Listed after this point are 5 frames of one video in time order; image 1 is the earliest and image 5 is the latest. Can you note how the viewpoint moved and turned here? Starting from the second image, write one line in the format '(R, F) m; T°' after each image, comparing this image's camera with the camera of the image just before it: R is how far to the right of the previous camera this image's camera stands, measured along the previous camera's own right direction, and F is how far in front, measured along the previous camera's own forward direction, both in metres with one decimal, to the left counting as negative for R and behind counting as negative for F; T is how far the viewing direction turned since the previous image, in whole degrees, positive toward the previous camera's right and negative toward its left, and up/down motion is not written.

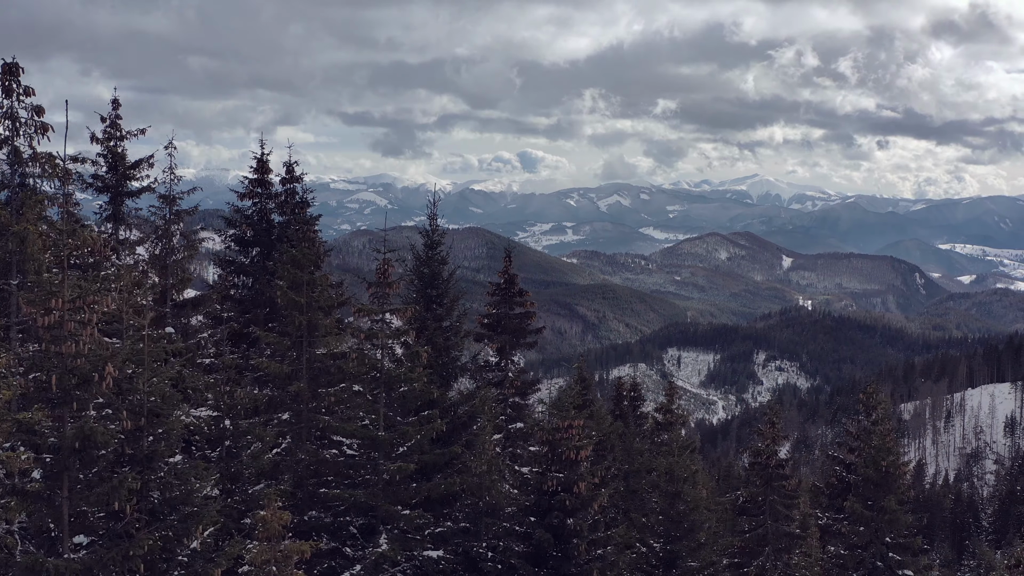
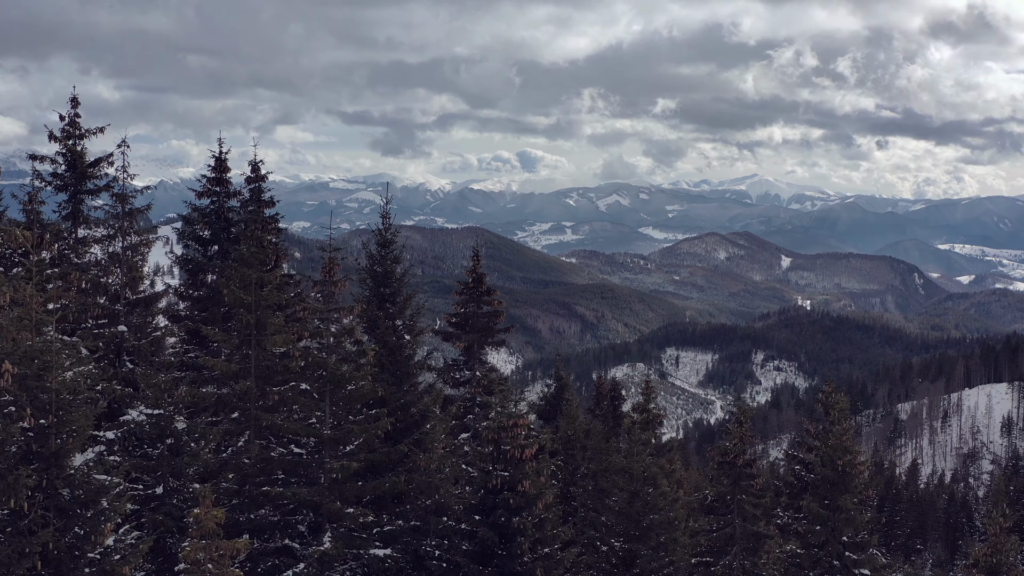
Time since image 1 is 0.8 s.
(+1.5, 0.0) m; 0°
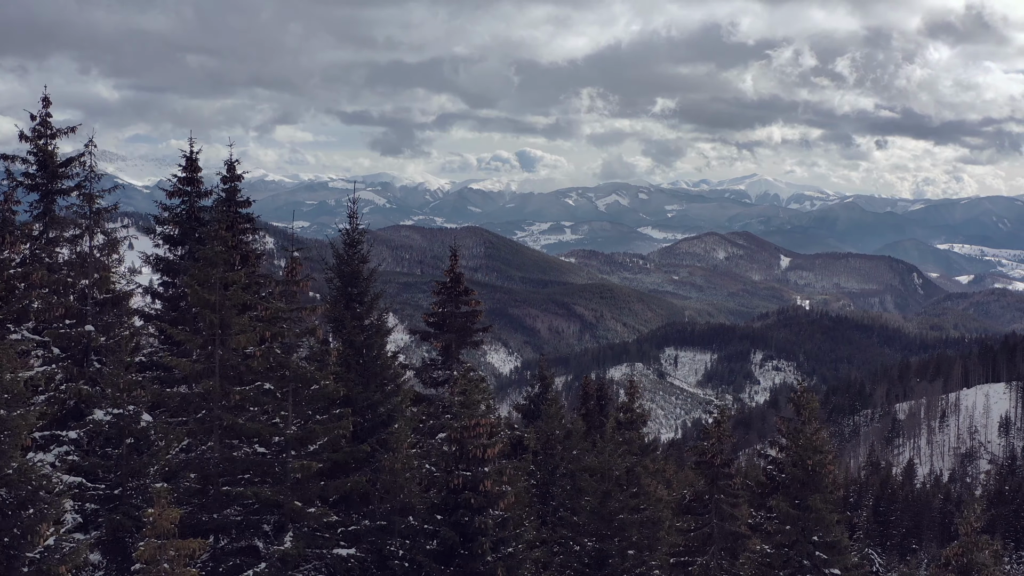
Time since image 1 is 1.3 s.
(+1.0, 0.0) m; 0°
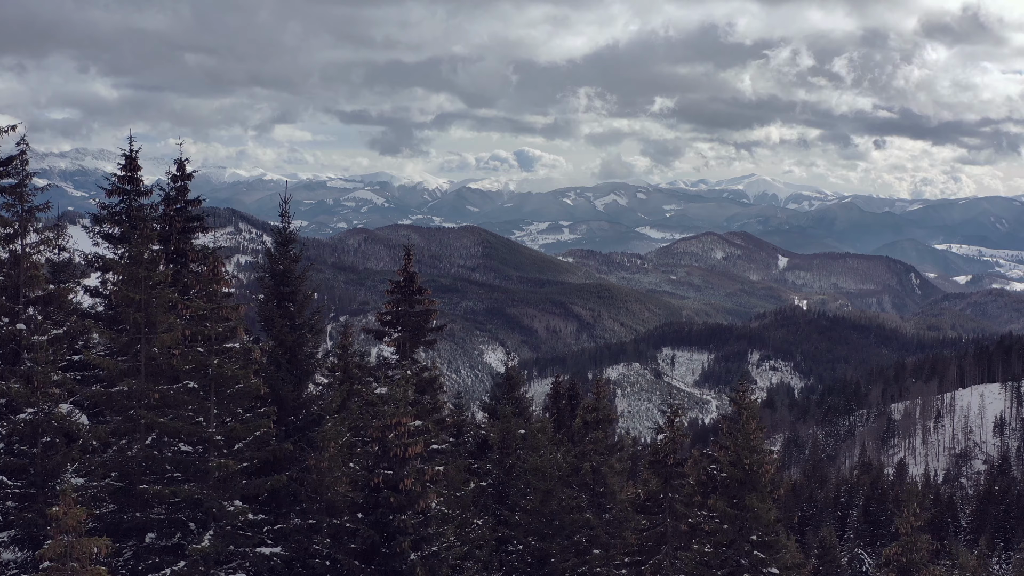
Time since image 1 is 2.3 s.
(+2.2, 0.0) m; 0°
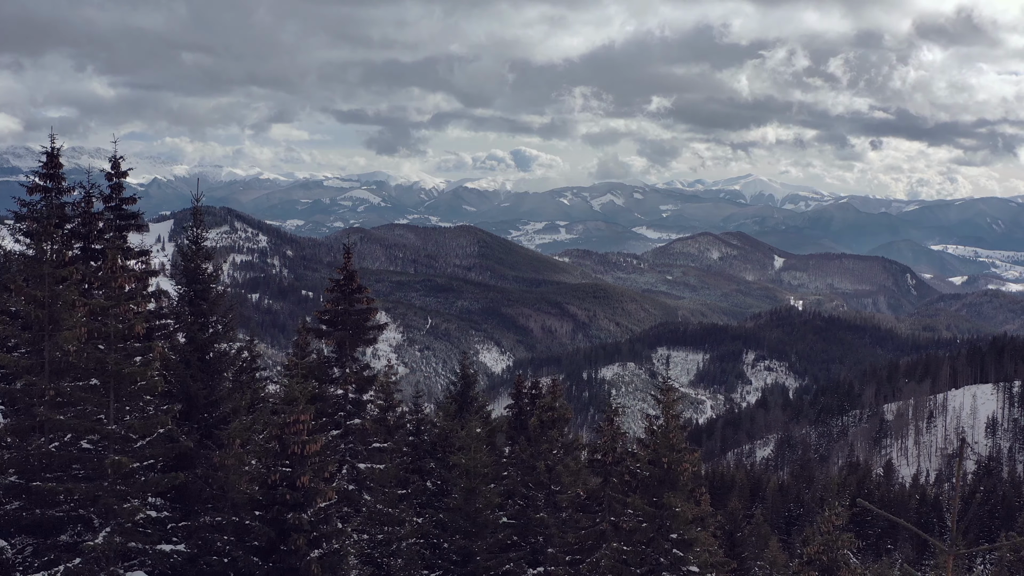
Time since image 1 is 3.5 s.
(+2.8, 0.0) m; 0°
